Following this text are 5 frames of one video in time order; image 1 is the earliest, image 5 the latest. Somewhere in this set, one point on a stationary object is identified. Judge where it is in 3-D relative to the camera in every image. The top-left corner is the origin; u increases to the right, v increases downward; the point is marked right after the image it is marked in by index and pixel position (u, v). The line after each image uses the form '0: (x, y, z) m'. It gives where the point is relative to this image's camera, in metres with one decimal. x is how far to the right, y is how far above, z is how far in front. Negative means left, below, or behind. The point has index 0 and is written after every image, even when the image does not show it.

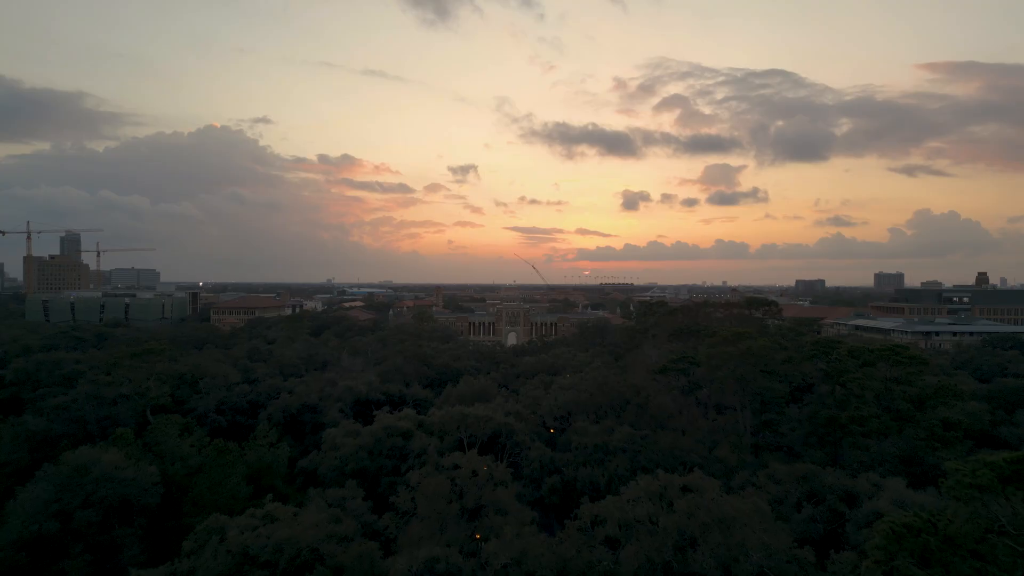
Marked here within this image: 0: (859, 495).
0: (+28.4, -16.9, +18.7) m
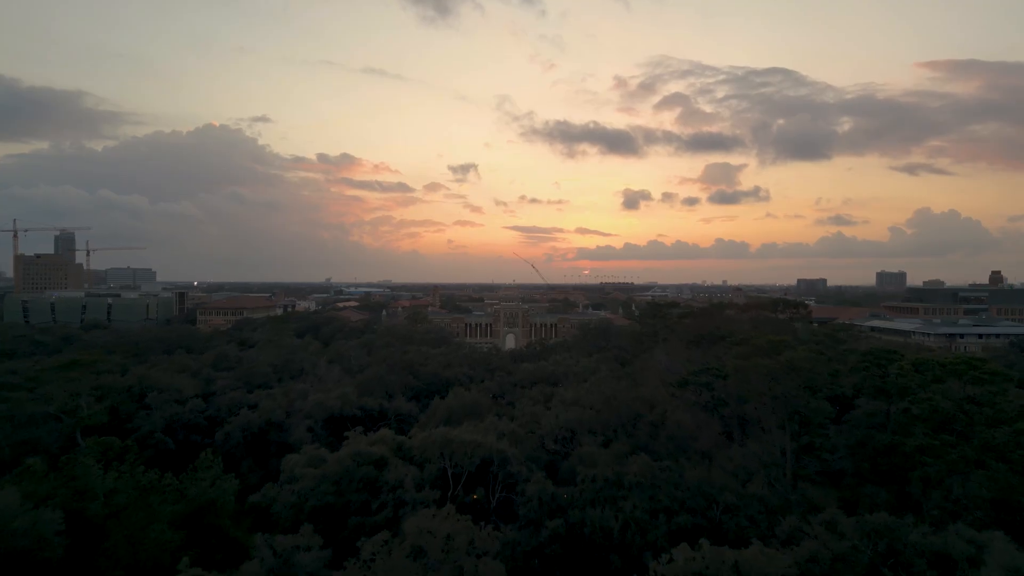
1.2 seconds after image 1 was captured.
0: (+27.8, -16.9, +14.3) m
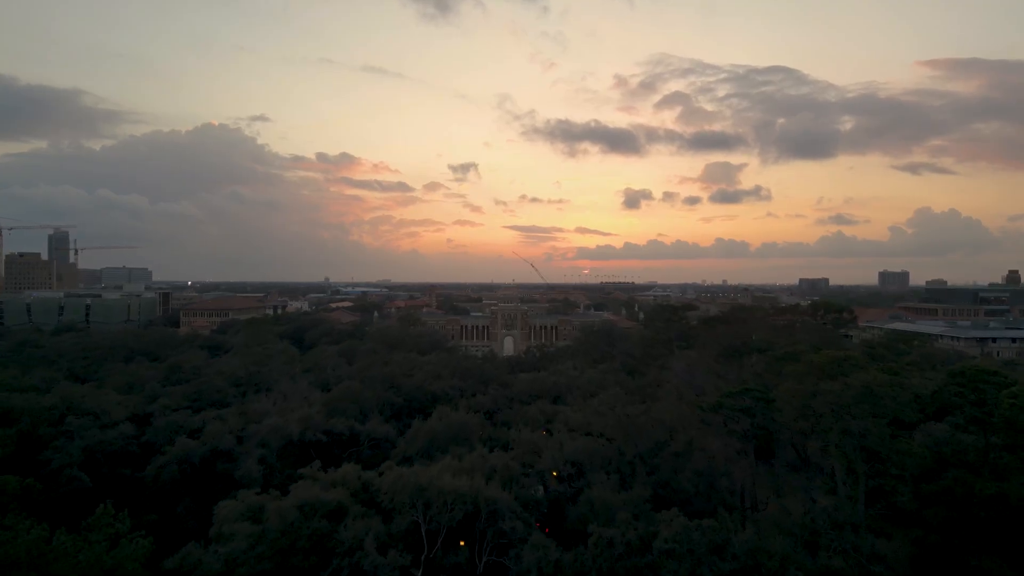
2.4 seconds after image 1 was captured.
0: (+27.2, -17.2, +9.3) m
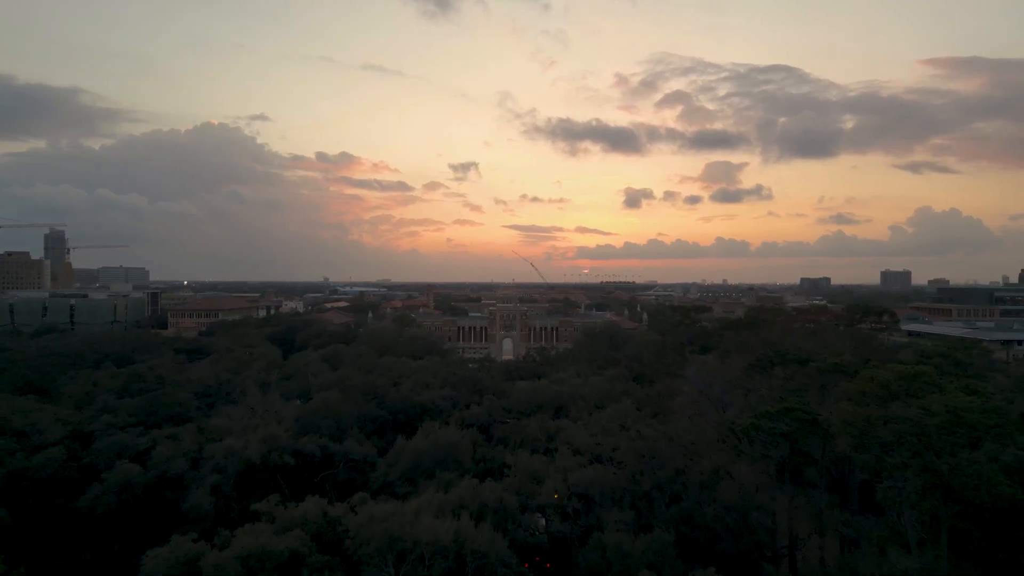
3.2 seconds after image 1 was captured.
0: (+26.8, -17.2, +5.9) m
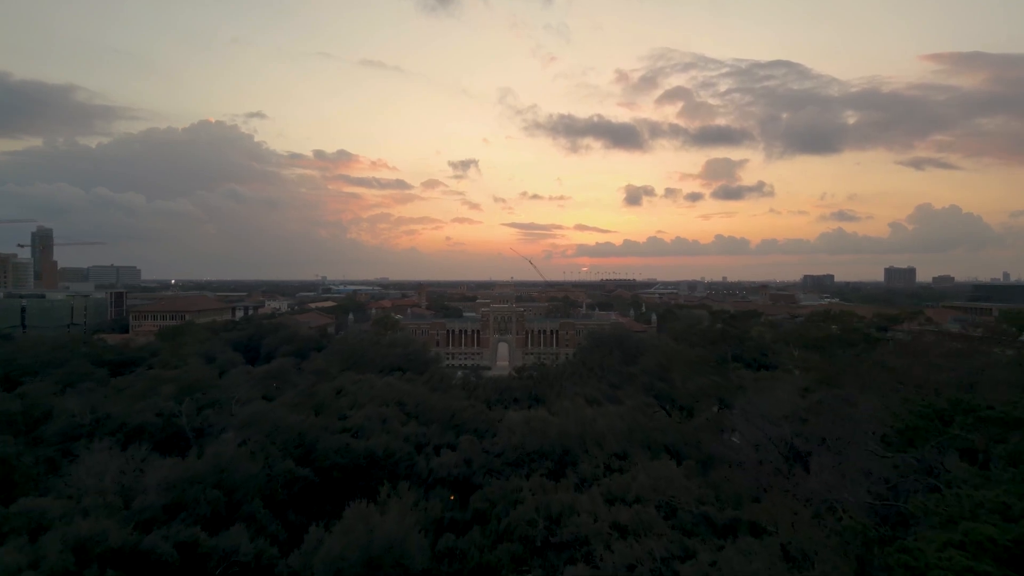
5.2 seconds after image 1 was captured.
0: (+25.5, -17.3, -3.1) m
